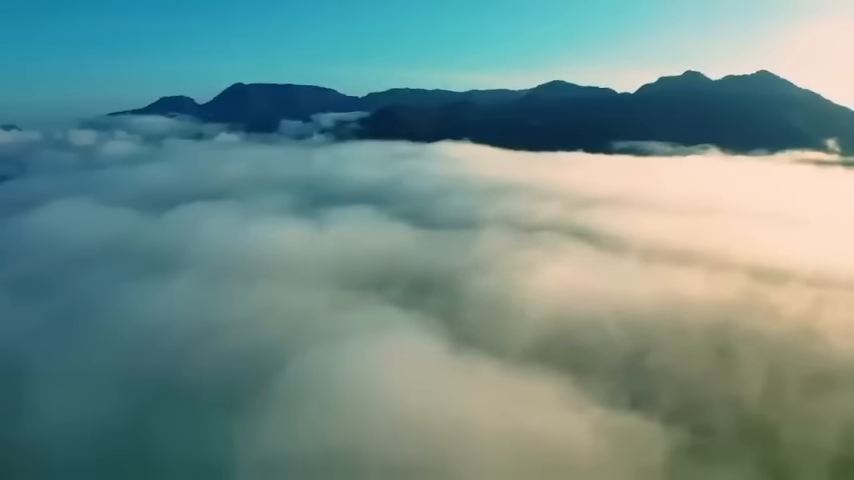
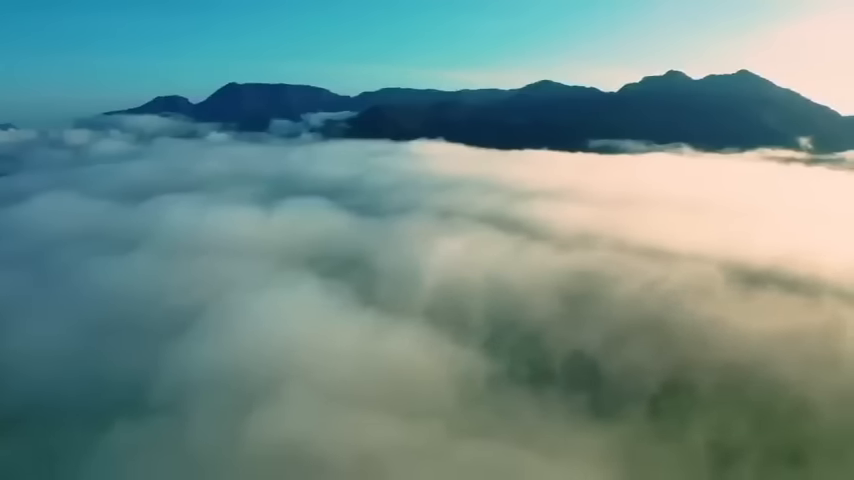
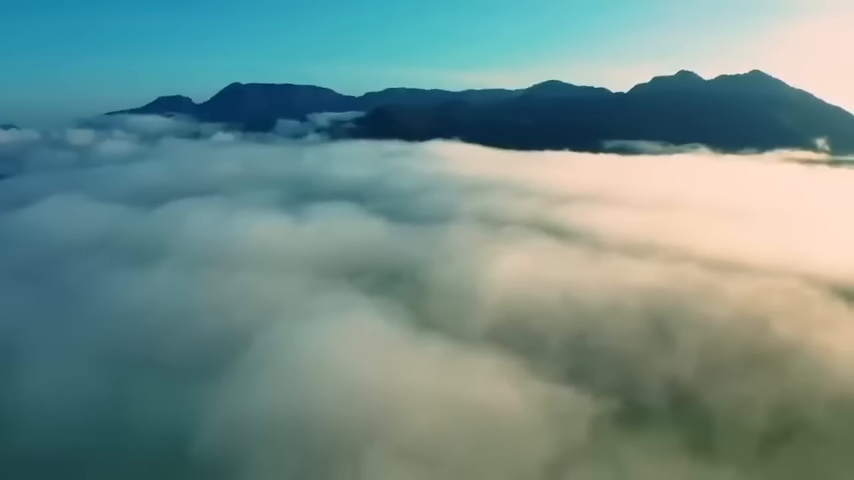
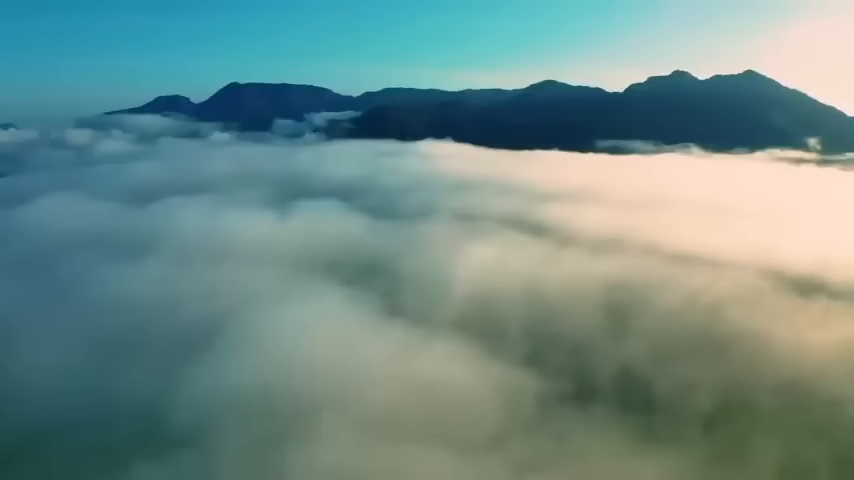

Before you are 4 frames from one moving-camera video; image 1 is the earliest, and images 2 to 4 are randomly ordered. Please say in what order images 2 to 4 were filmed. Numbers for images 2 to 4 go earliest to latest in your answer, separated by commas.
3, 4, 2
